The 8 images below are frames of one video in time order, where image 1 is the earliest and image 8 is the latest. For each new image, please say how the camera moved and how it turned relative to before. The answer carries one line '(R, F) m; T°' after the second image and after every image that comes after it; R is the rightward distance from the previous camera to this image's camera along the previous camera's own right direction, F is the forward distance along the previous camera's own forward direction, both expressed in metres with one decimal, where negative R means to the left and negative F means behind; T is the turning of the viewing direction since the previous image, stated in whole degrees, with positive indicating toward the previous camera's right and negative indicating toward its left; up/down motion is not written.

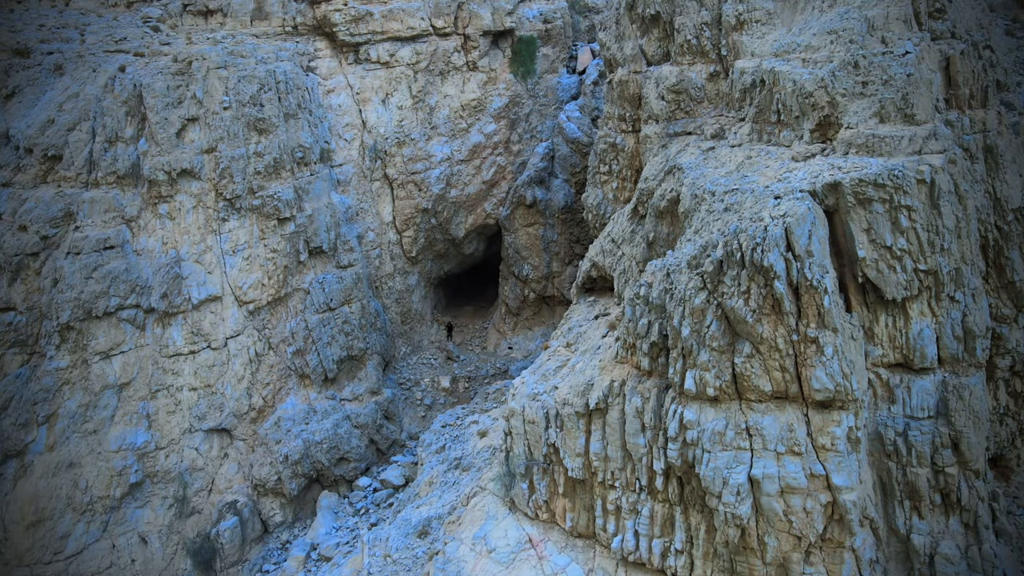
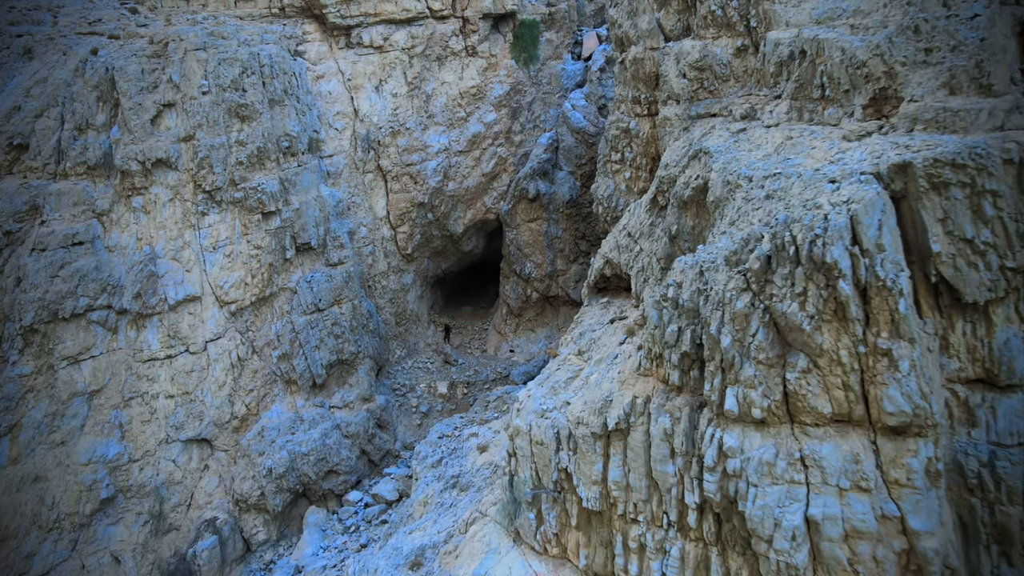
(0.0, +0.6) m; 0°
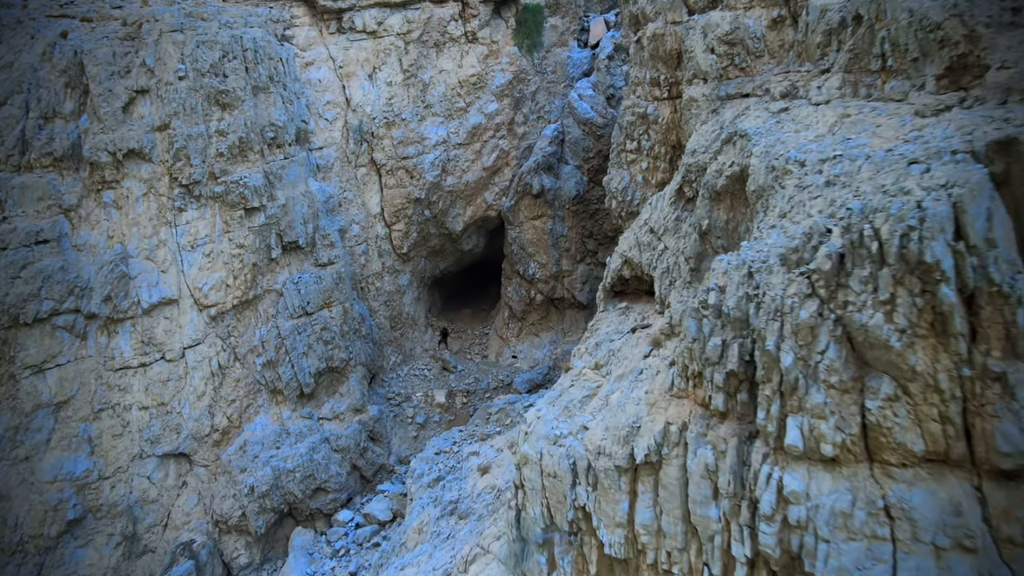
(0.0, +0.6) m; 0°
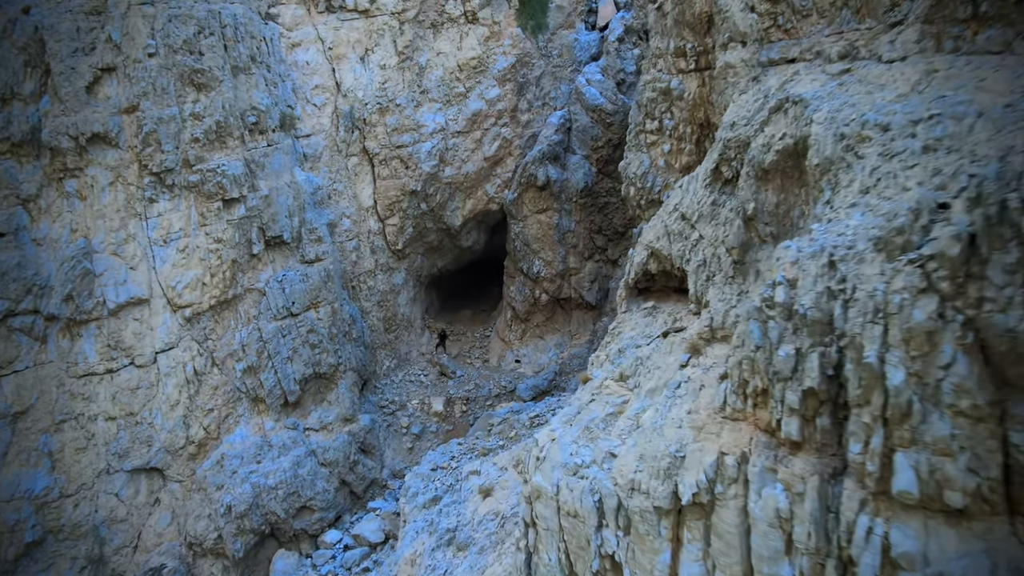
(0.0, +0.6) m; 0°
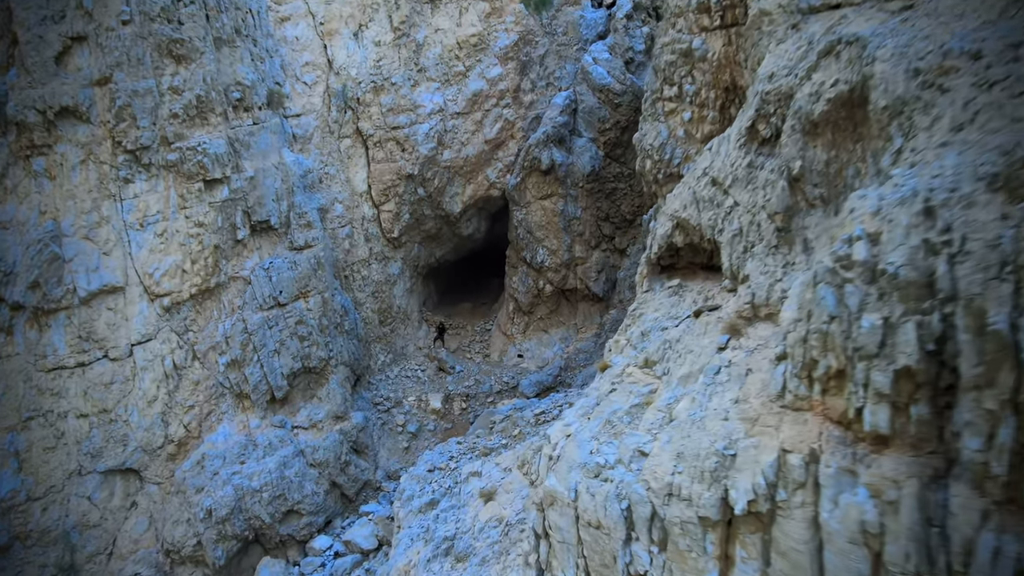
(0.0, +0.5) m; 0°
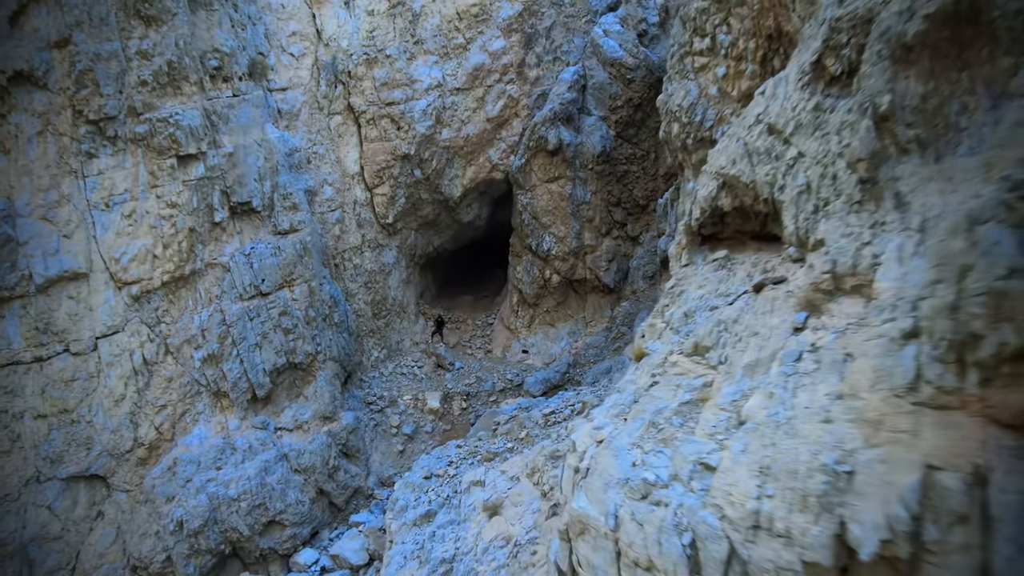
(0.0, +0.6) m; 0°
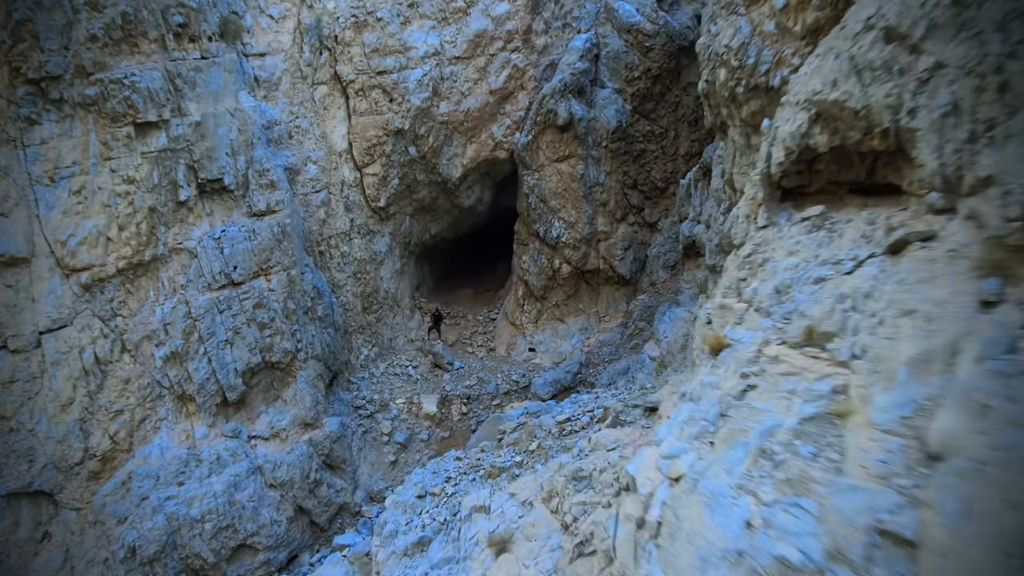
(0.0, +0.7) m; 0°
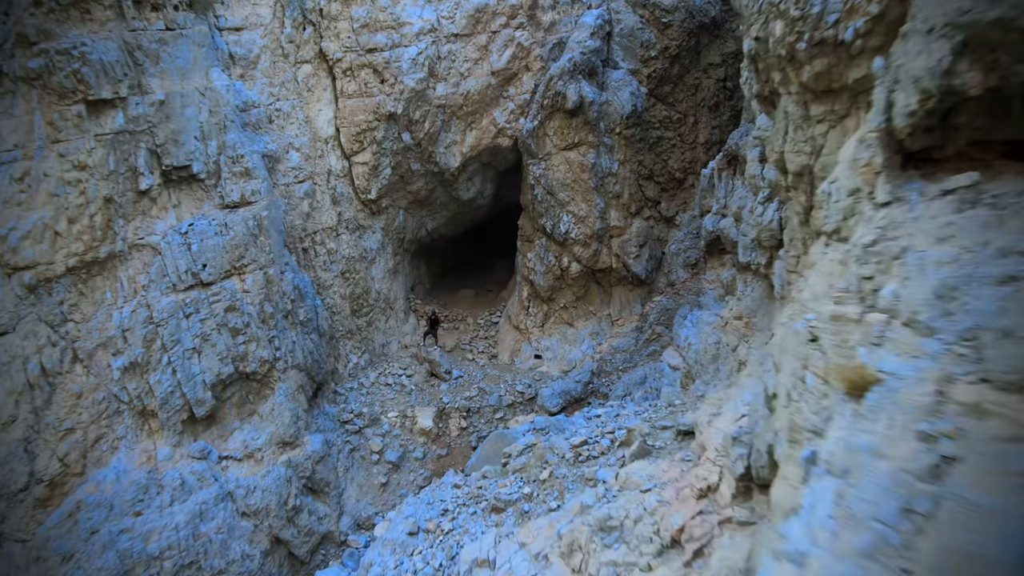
(0.0, +0.6) m; 0°
